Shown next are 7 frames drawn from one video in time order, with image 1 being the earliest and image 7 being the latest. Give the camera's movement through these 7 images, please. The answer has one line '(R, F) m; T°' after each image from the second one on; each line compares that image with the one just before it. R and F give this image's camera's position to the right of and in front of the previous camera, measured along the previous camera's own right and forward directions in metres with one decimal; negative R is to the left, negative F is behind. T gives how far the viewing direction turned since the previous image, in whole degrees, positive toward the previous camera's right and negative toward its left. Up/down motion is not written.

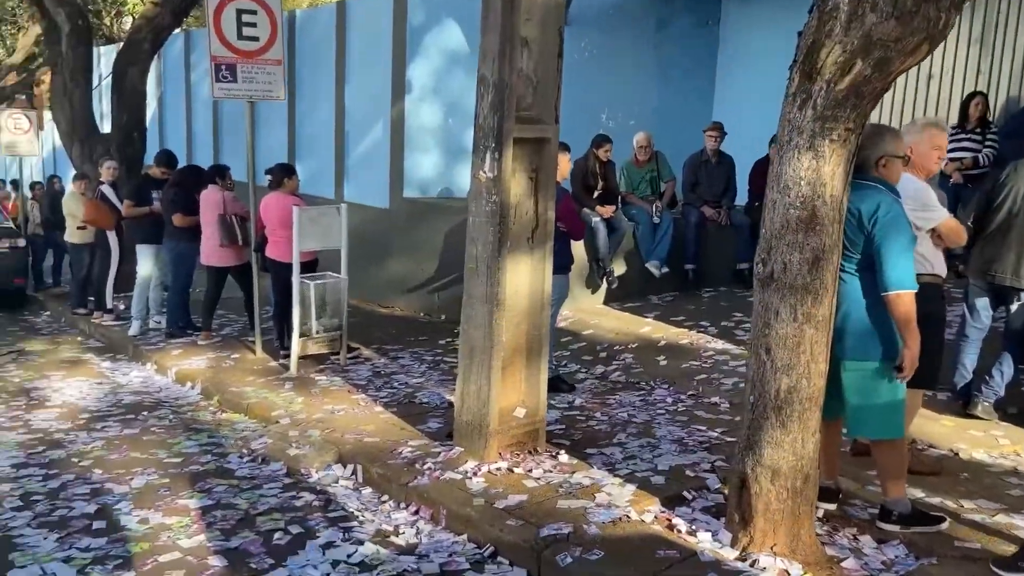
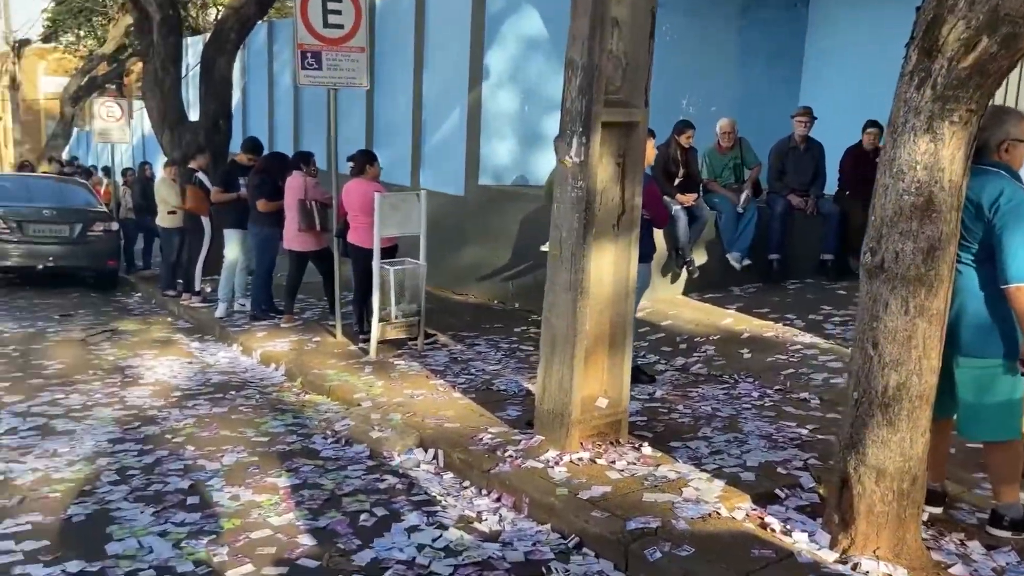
(-0.1, +0.1) m; -5°
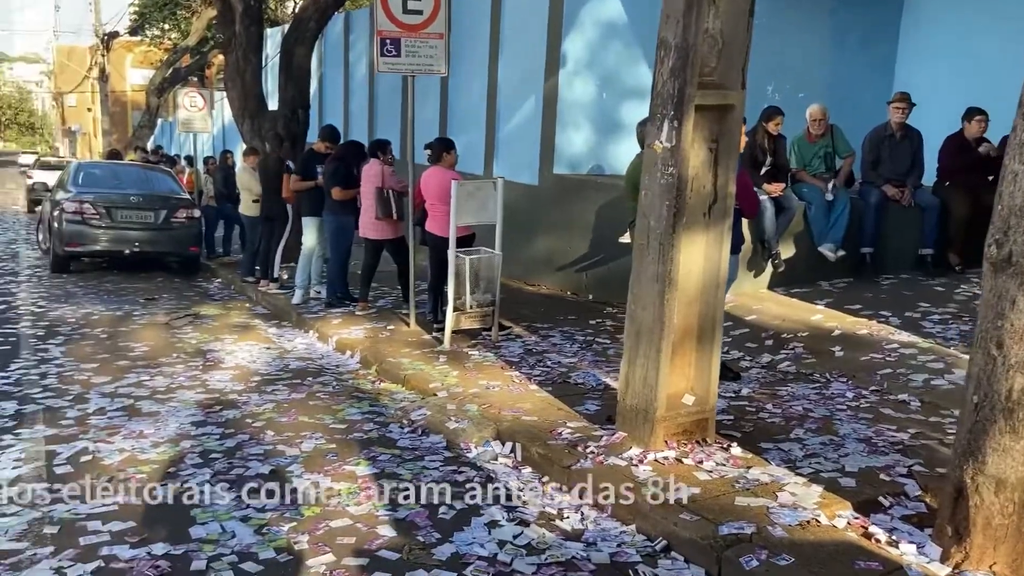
(-0.1, +0.1) m; -5°
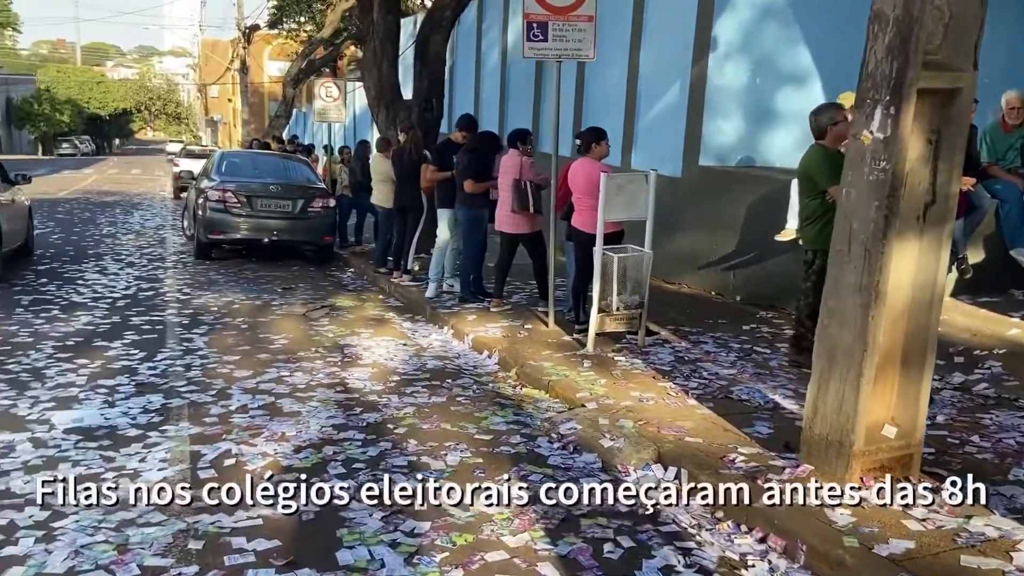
(-0.3, +0.4) m; -8°
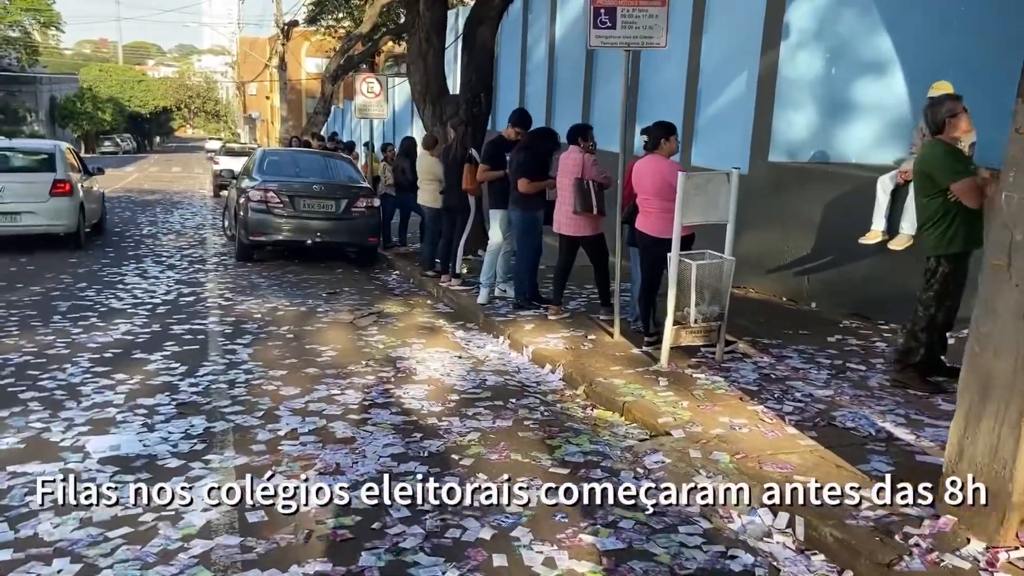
(-0.2, +0.5) m; -2°
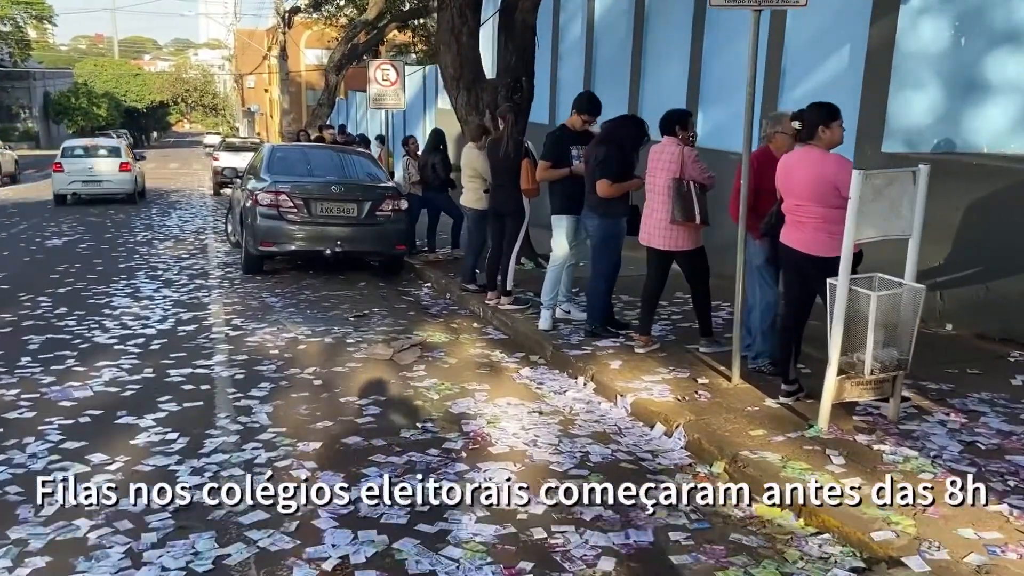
(-0.6, +1.5) m; 0°
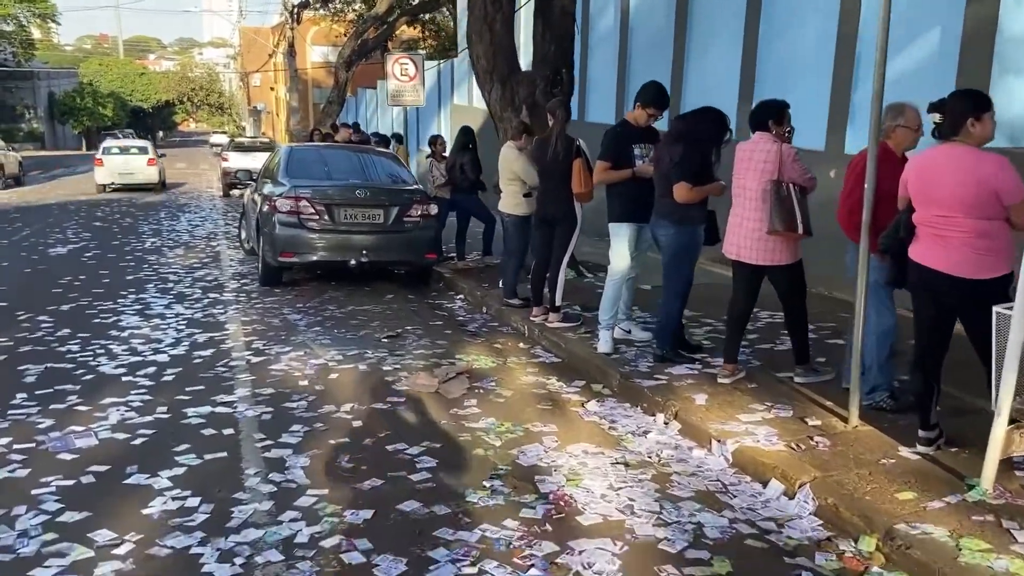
(-0.4, +0.8) m; 0°
